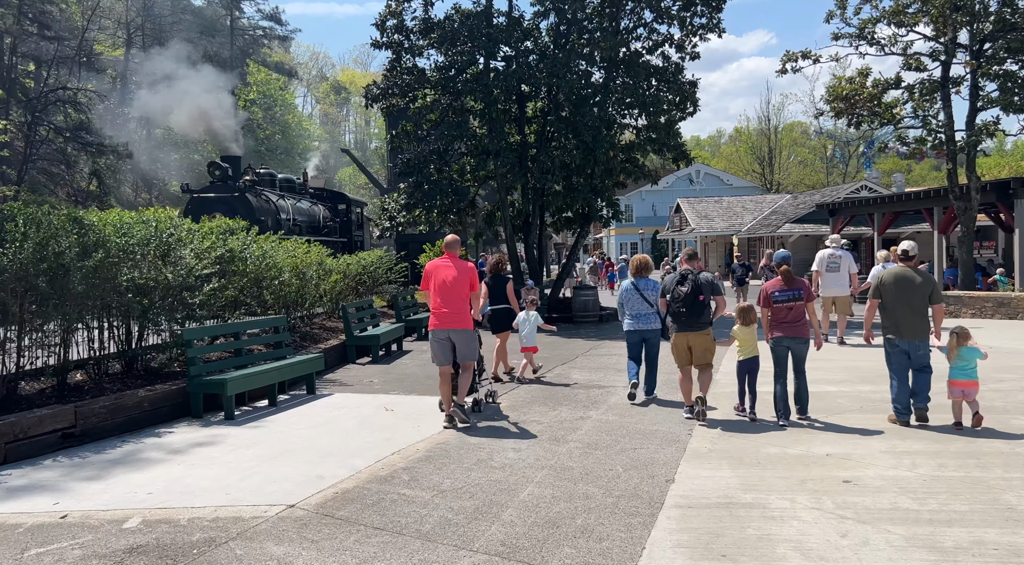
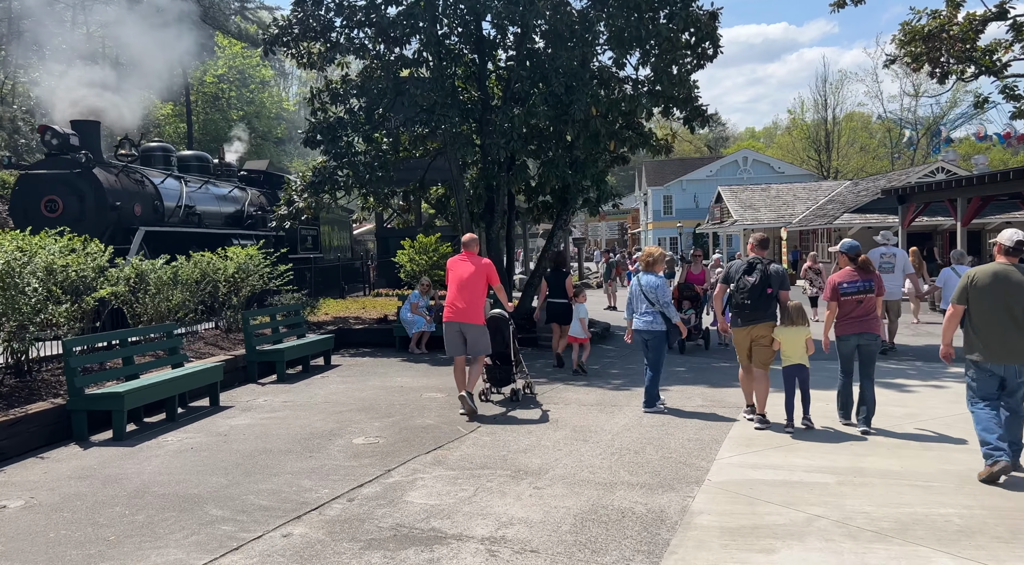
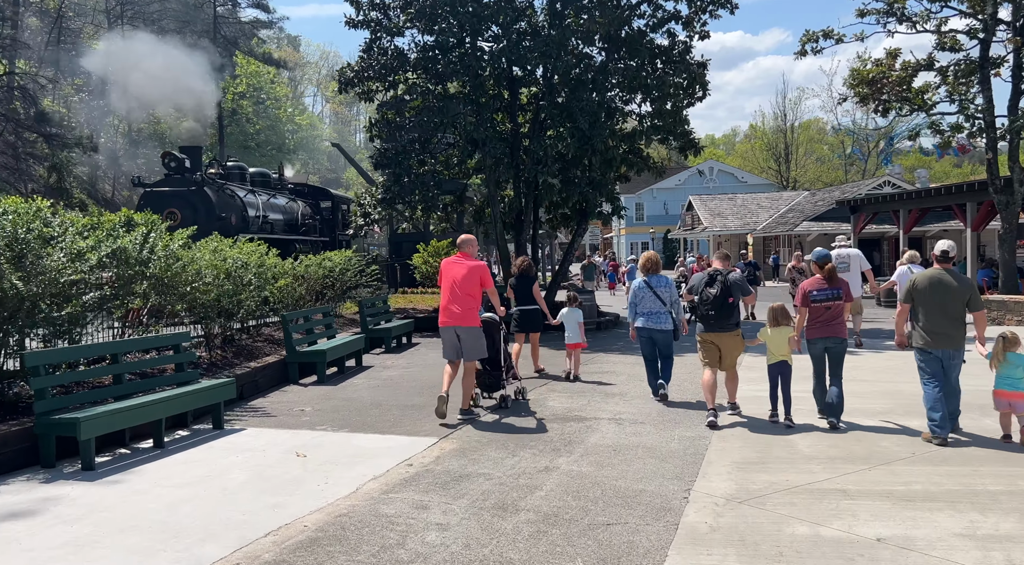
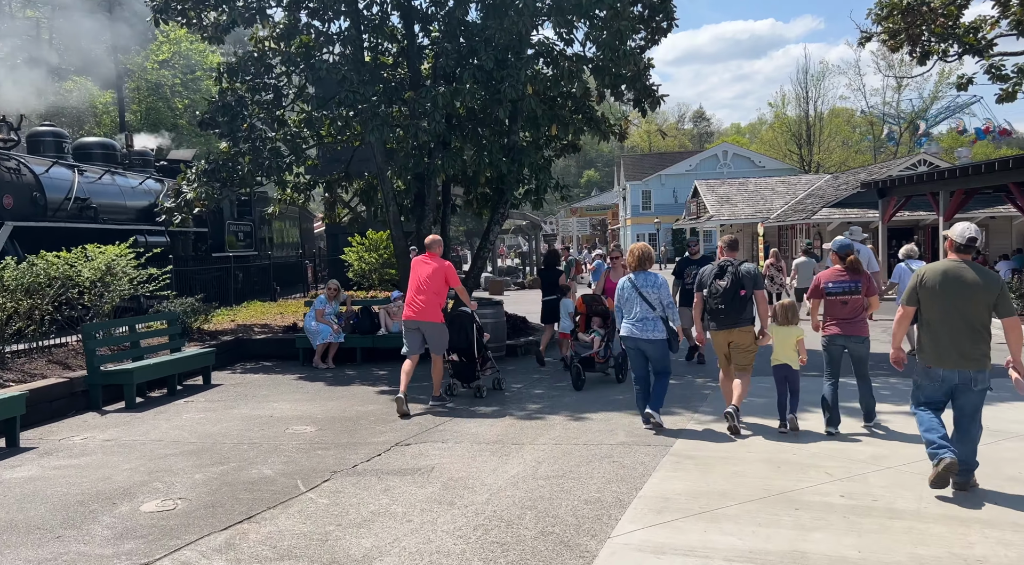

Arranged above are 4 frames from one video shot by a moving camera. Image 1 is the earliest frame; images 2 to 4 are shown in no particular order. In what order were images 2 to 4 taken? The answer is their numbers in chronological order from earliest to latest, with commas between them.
3, 2, 4
